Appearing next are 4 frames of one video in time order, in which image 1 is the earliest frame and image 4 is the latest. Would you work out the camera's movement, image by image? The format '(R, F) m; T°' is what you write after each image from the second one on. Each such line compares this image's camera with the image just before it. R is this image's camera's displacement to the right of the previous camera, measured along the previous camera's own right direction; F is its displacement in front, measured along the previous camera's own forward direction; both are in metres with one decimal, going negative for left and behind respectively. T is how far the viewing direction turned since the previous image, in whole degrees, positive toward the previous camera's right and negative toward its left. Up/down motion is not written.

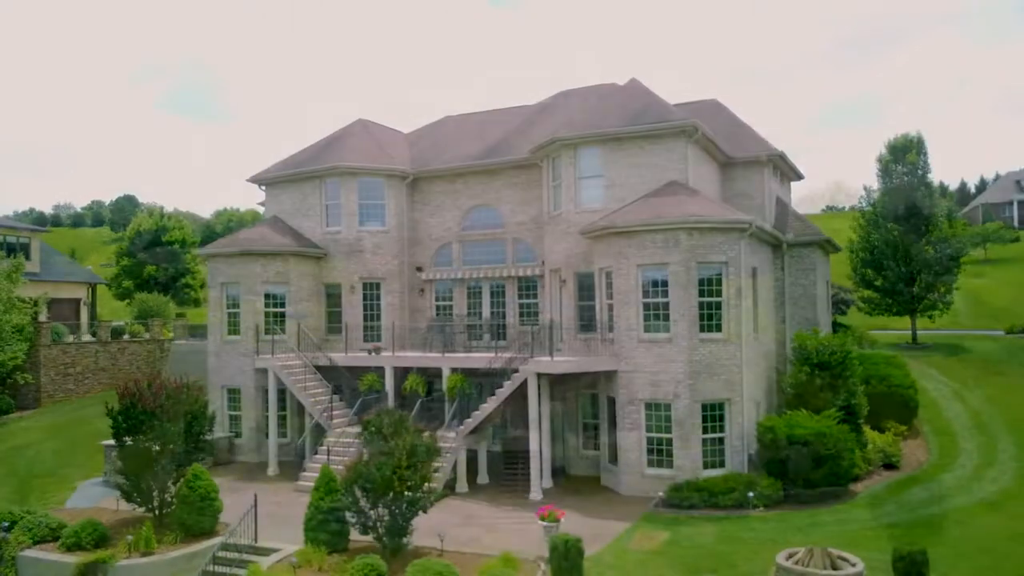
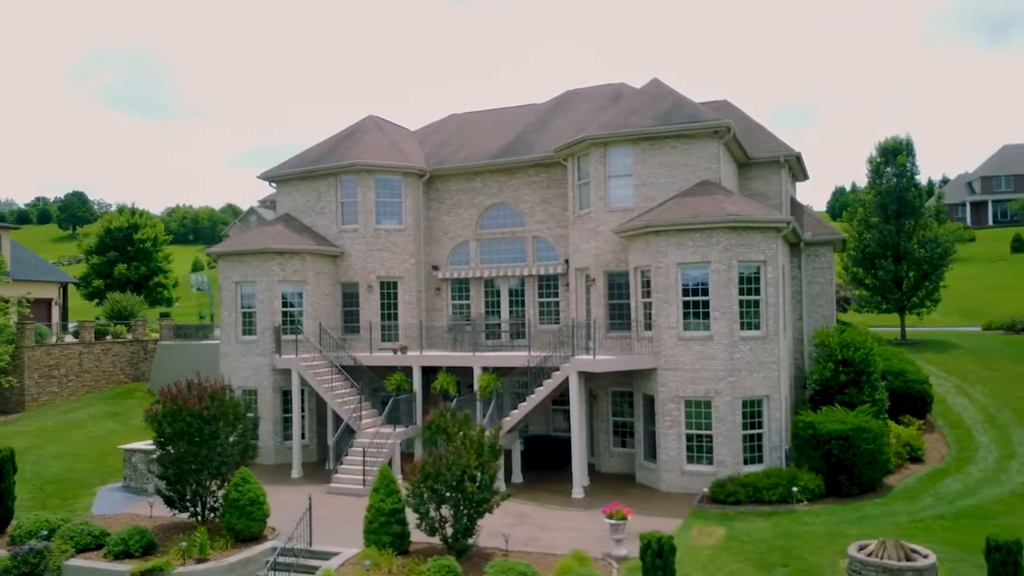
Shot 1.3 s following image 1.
(-2.2, +0.1) m; +3°
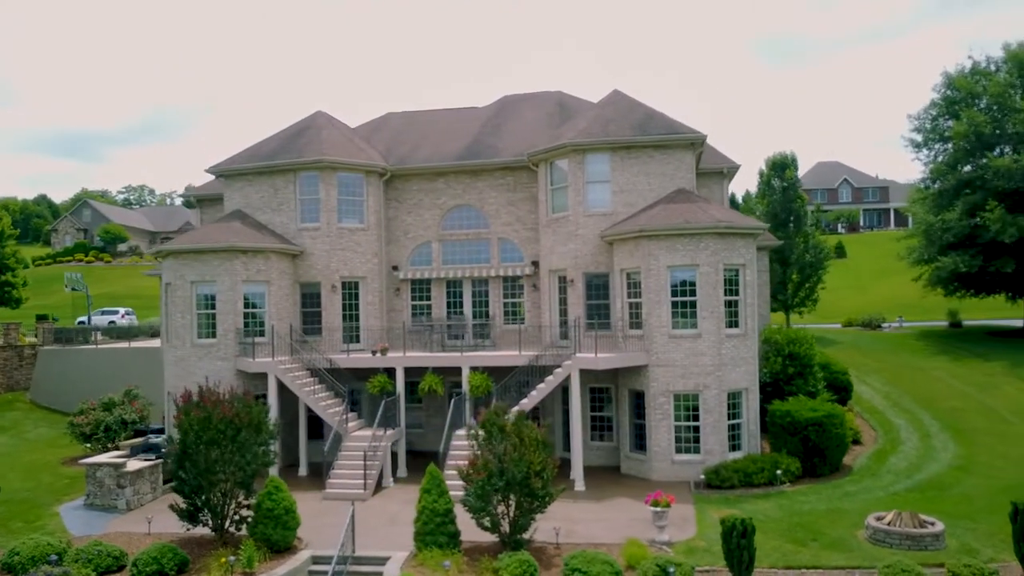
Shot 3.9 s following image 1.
(-4.4, 0.0) m; +12°
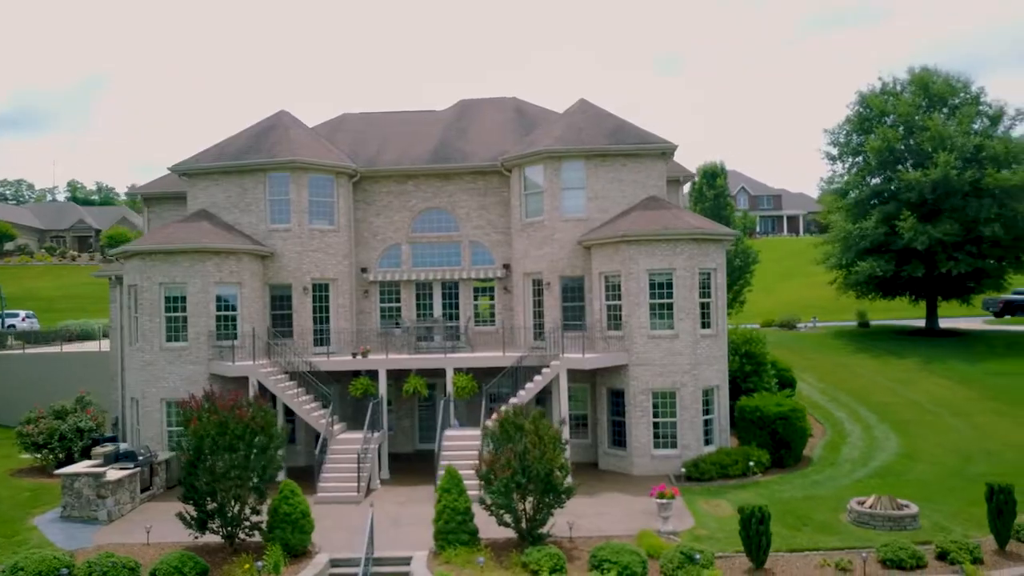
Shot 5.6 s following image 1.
(-2.5, -0.4) m; +7°
